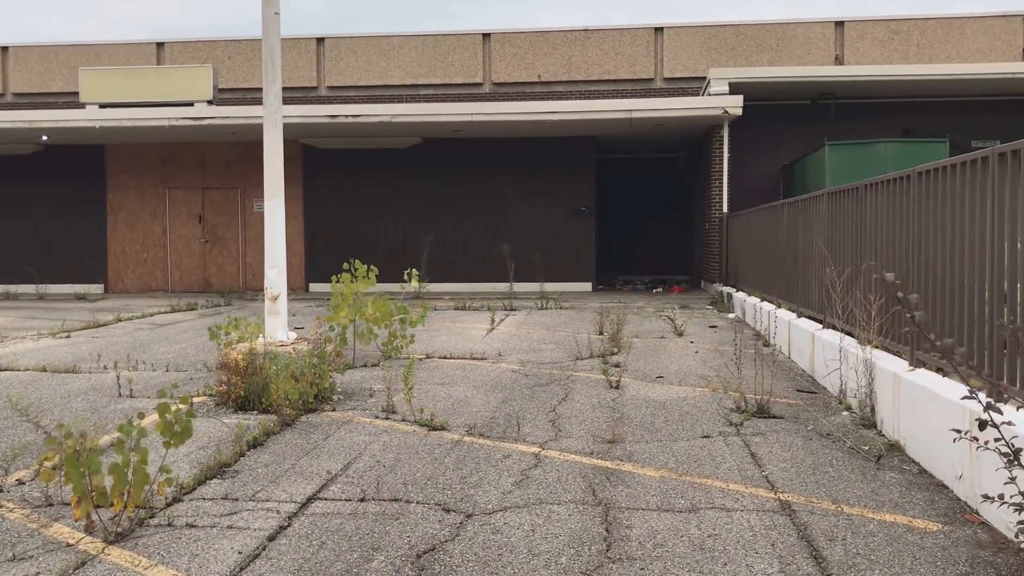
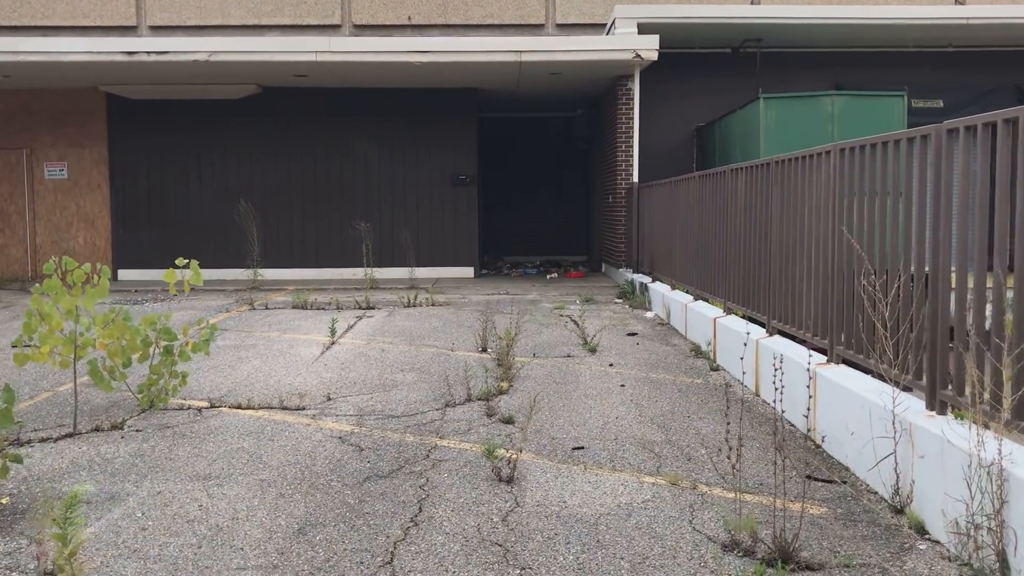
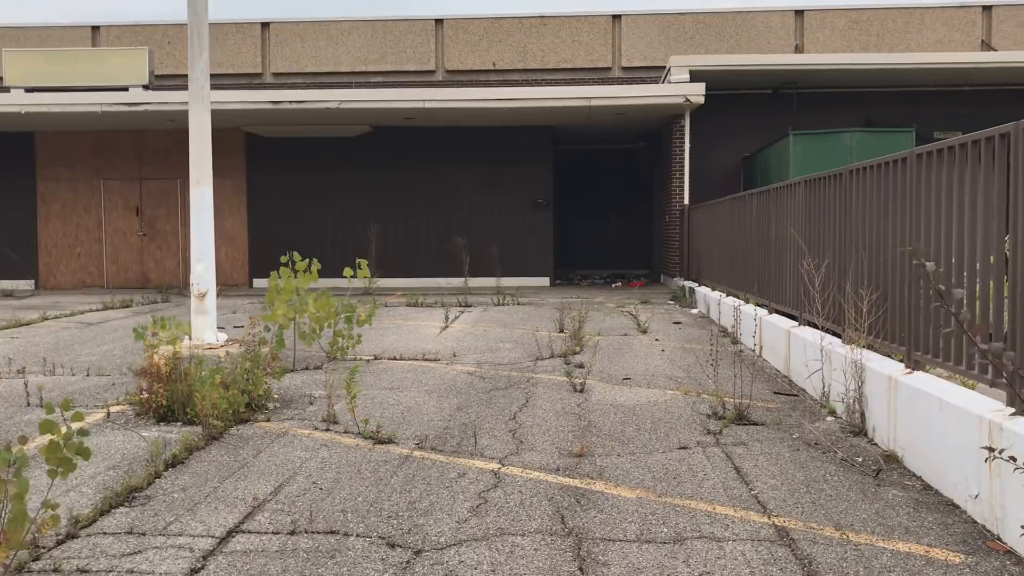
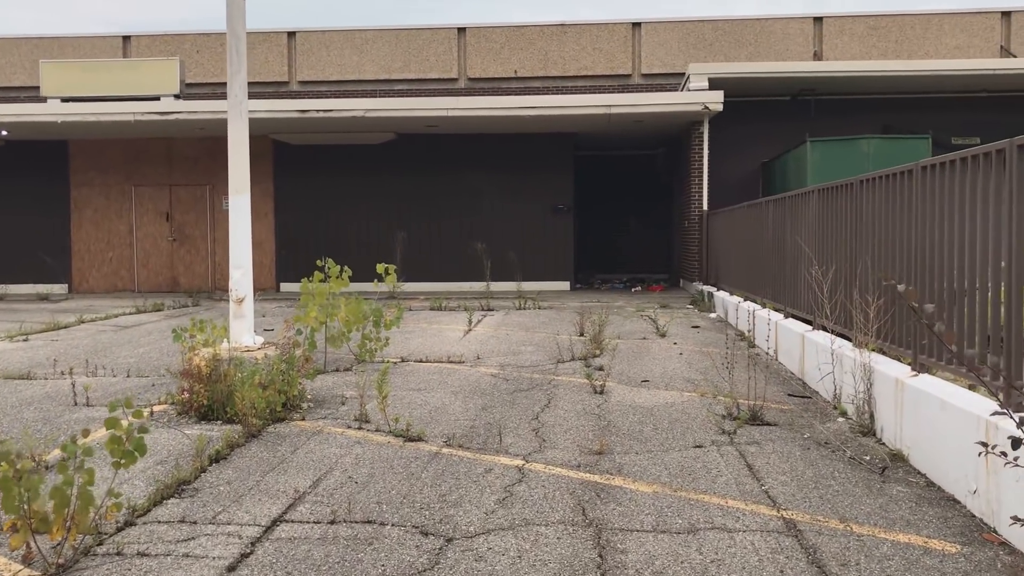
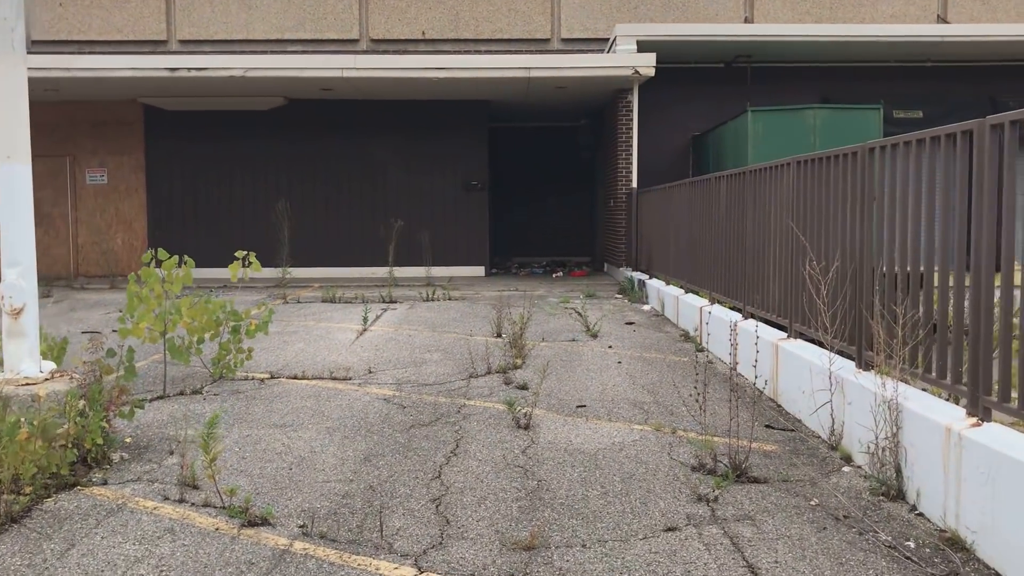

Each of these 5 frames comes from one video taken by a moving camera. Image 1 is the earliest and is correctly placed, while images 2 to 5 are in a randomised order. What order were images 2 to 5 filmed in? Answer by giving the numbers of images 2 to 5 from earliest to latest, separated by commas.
4, 3, 5, 2
